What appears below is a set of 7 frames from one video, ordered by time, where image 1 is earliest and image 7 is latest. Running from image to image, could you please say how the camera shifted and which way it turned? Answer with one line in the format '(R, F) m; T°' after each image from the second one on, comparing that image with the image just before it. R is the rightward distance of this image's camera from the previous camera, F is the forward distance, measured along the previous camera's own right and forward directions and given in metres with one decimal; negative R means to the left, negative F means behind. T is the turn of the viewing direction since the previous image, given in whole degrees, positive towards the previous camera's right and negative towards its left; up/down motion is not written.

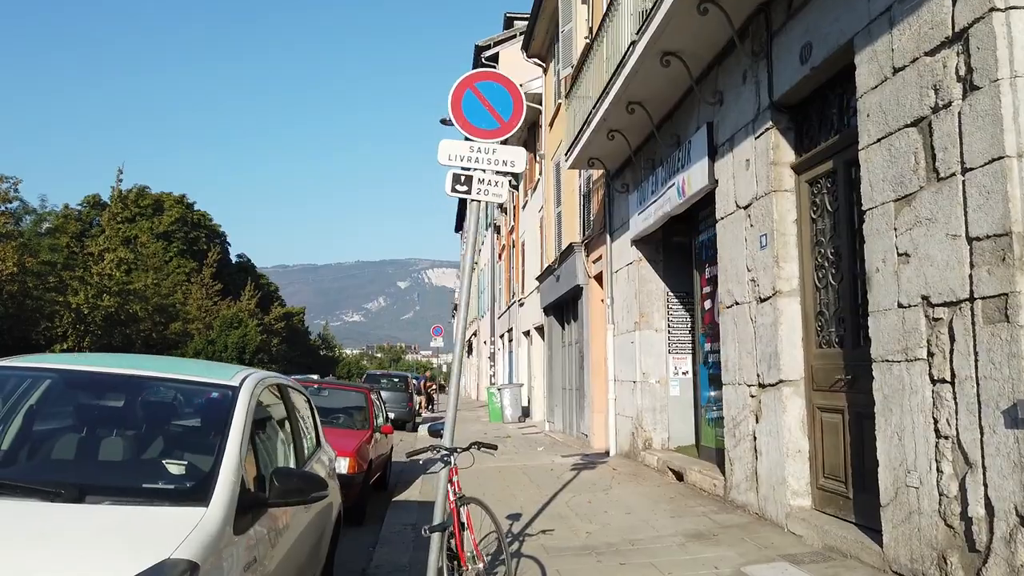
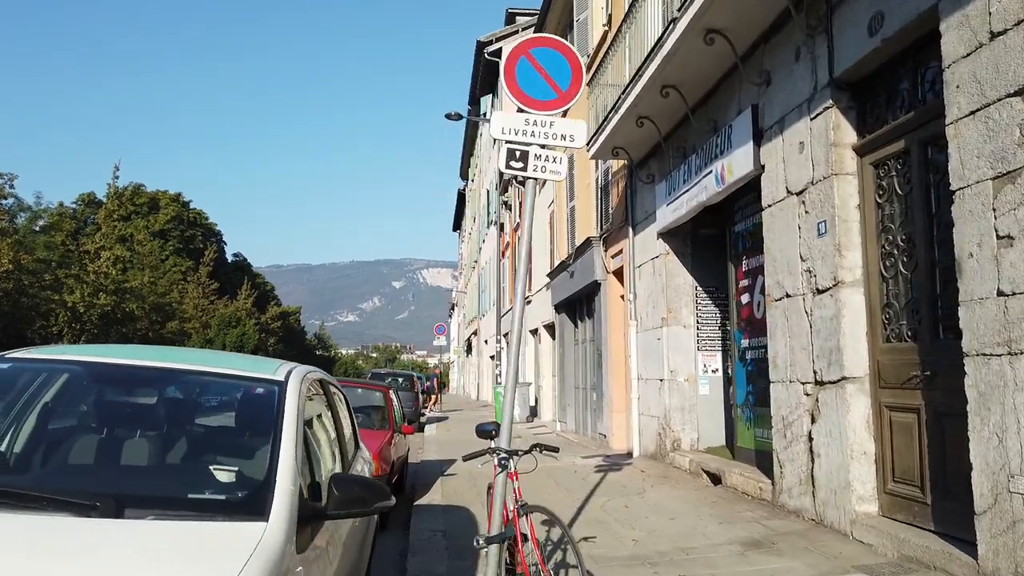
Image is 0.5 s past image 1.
(-0.4, +0.5) m; 0°
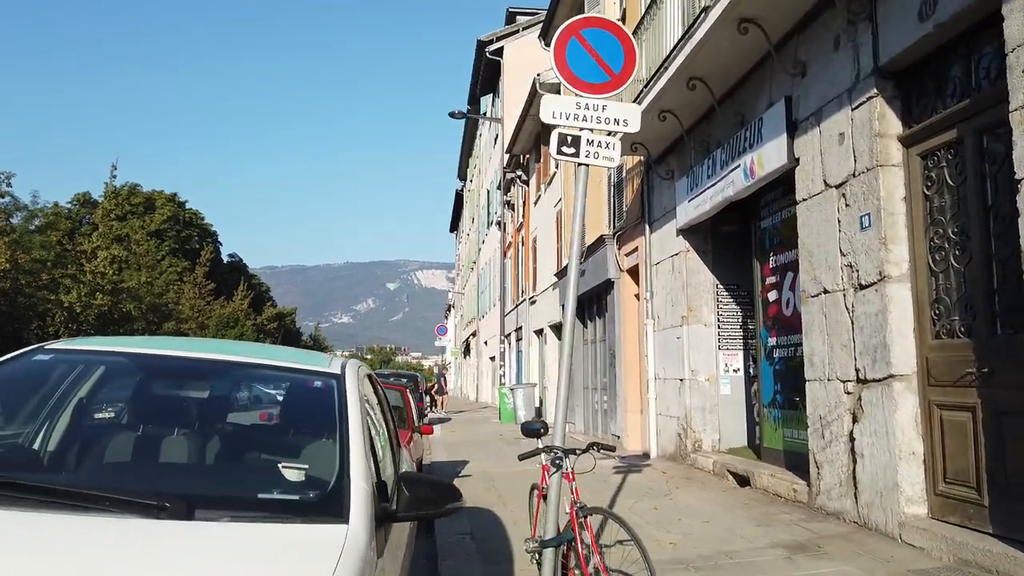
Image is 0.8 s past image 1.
(-0.3, +0.2) m; 0°
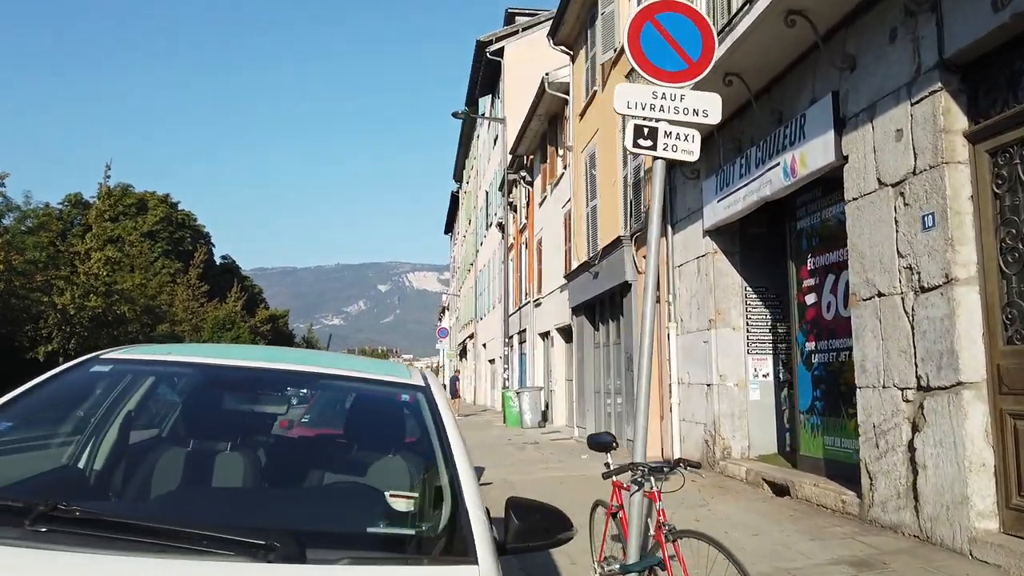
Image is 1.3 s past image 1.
(-0.4, +0.3) m; +1°
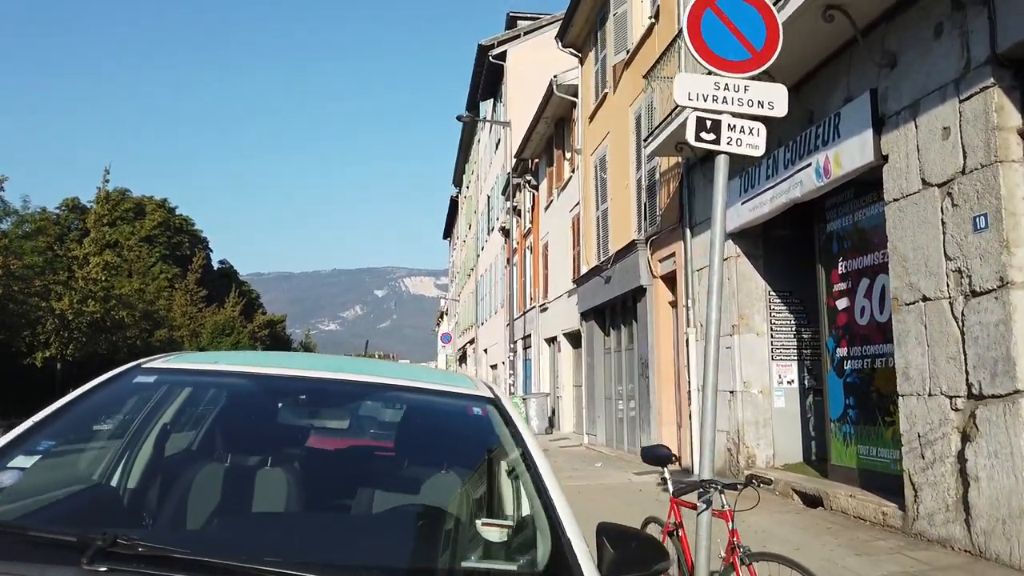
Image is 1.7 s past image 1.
(-0.3, +0.3) m; 0°
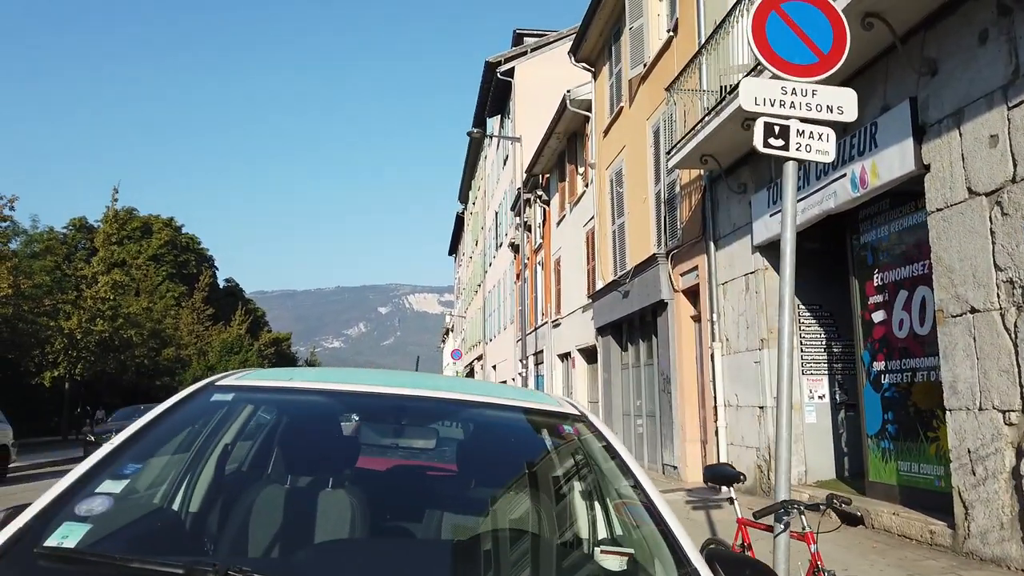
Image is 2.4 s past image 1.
(-0.3, +0.1) m; 0°
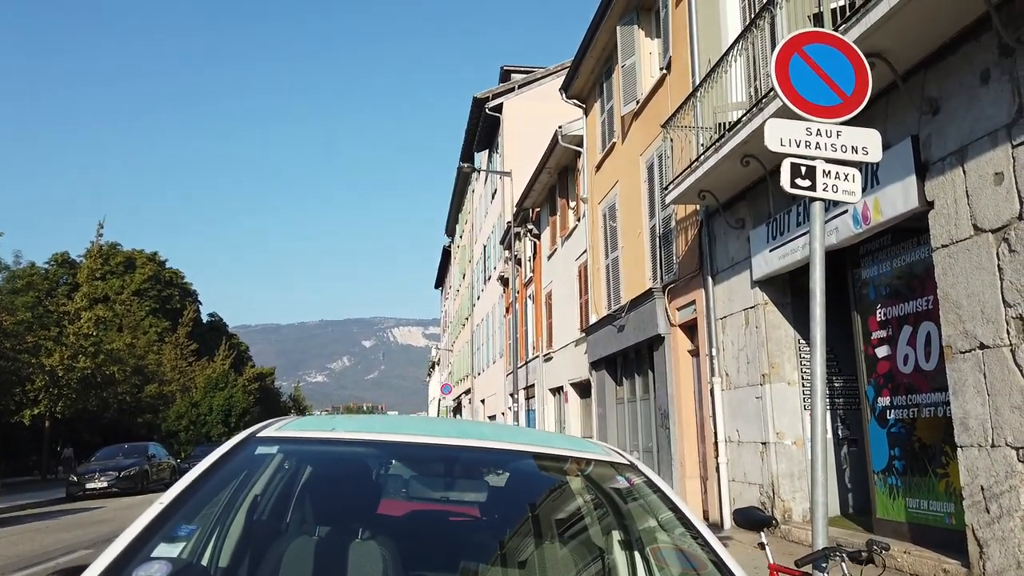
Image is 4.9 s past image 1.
(-0.2, +0.1) m; +1°
